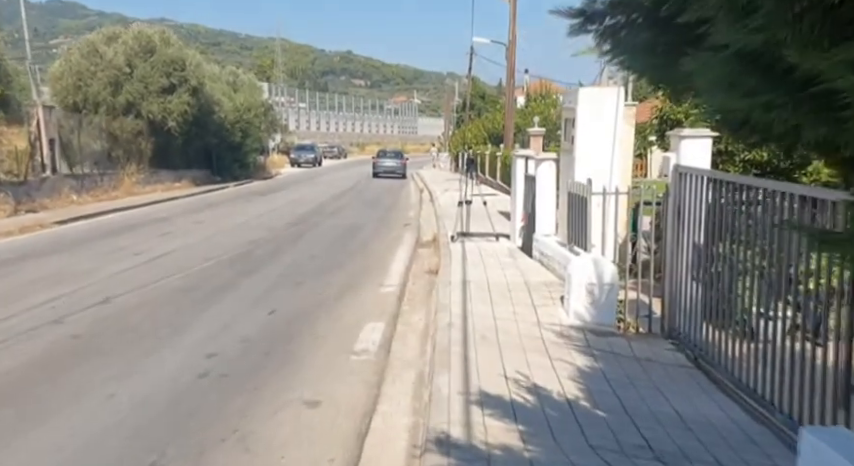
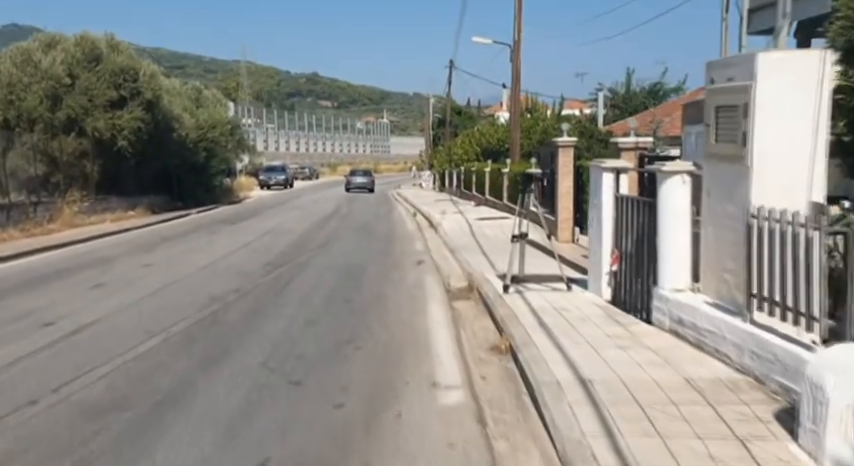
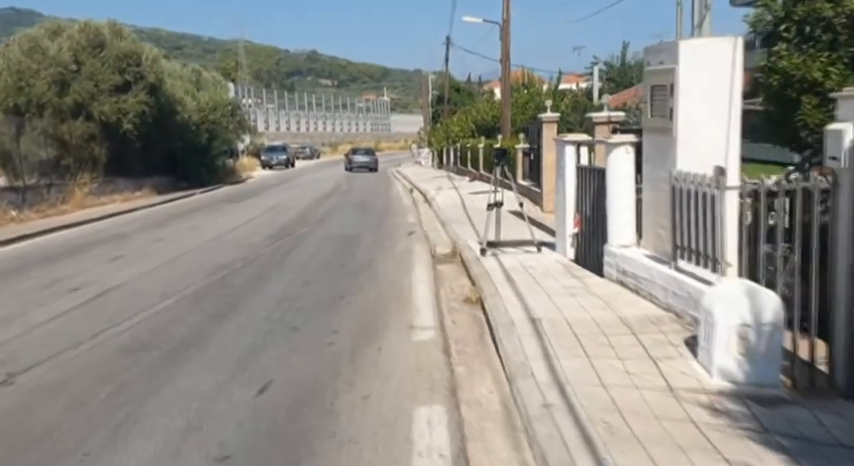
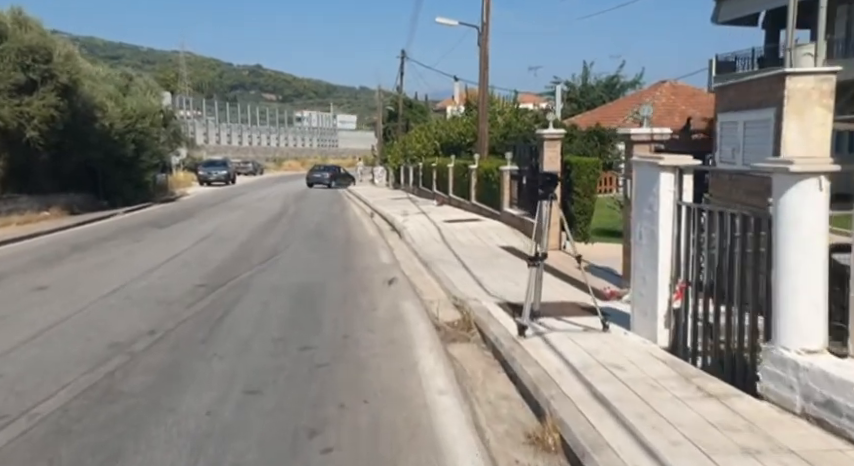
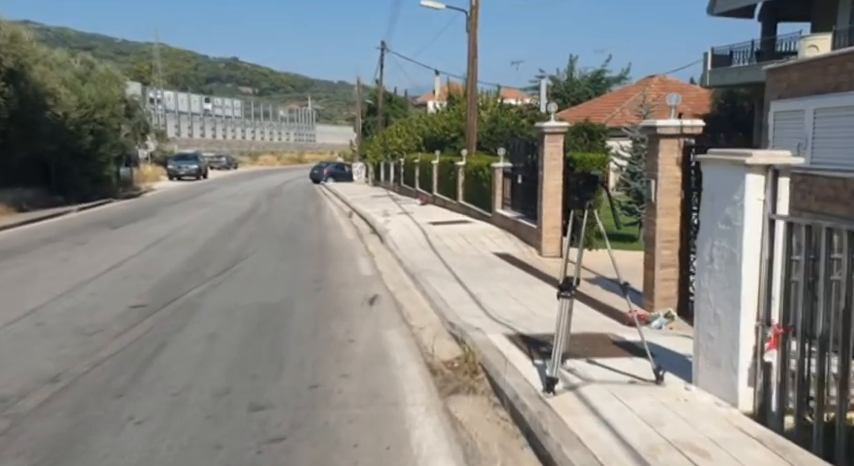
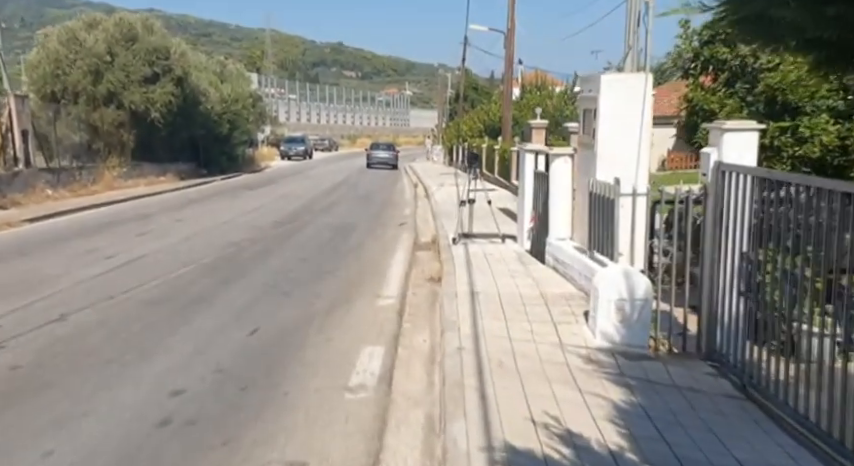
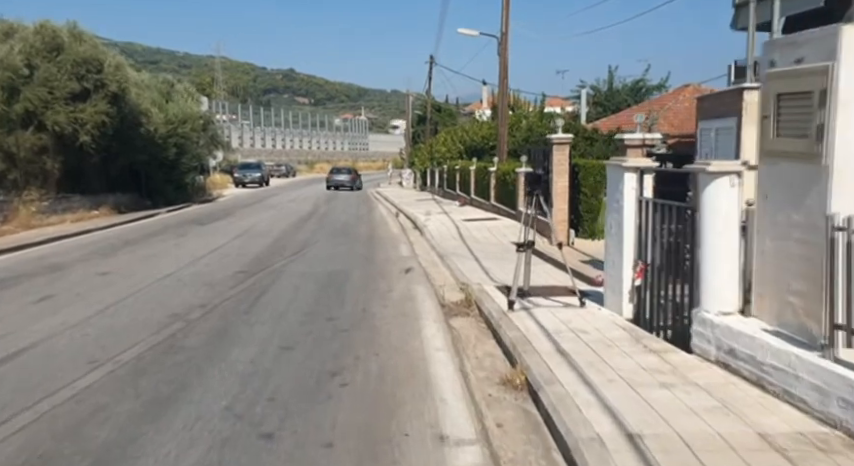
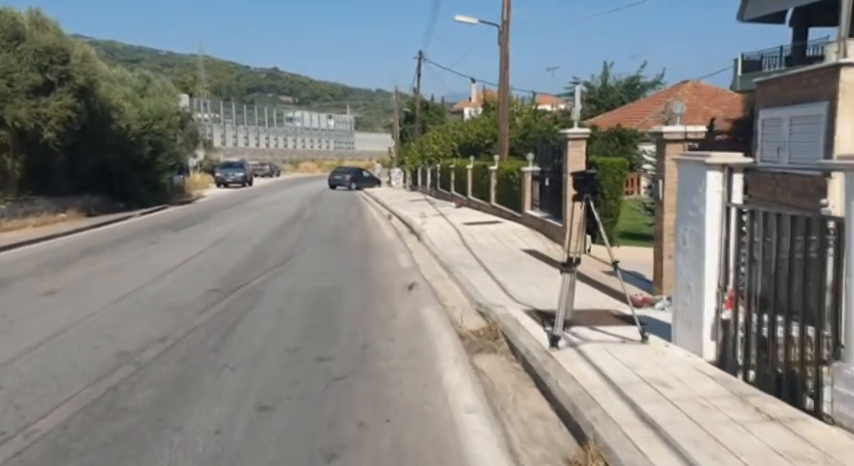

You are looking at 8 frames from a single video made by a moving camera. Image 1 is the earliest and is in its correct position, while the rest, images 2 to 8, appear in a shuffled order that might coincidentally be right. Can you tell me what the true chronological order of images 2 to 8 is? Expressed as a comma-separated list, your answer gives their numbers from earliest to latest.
6, 3, 2, 7, 4, 8, 5
